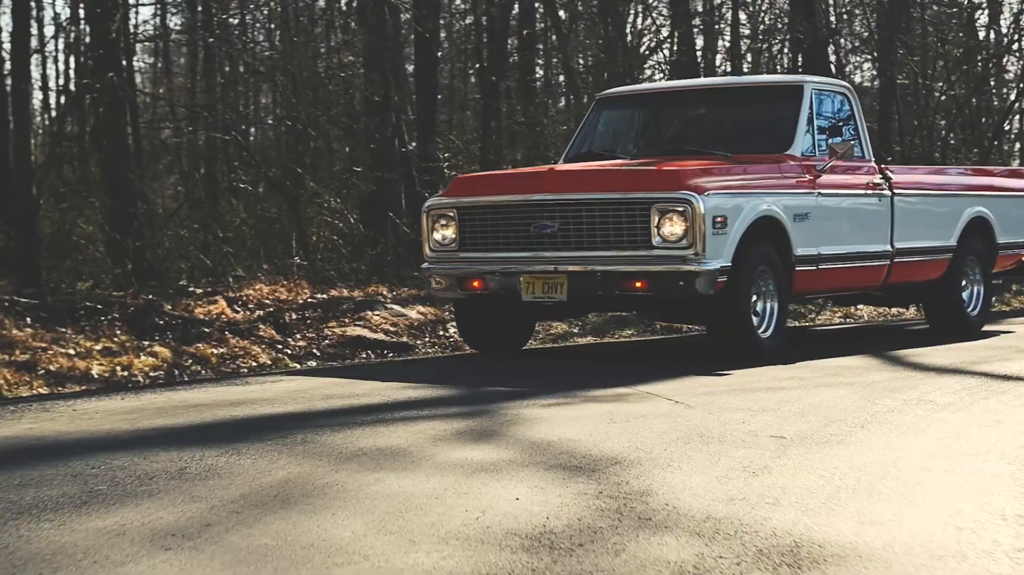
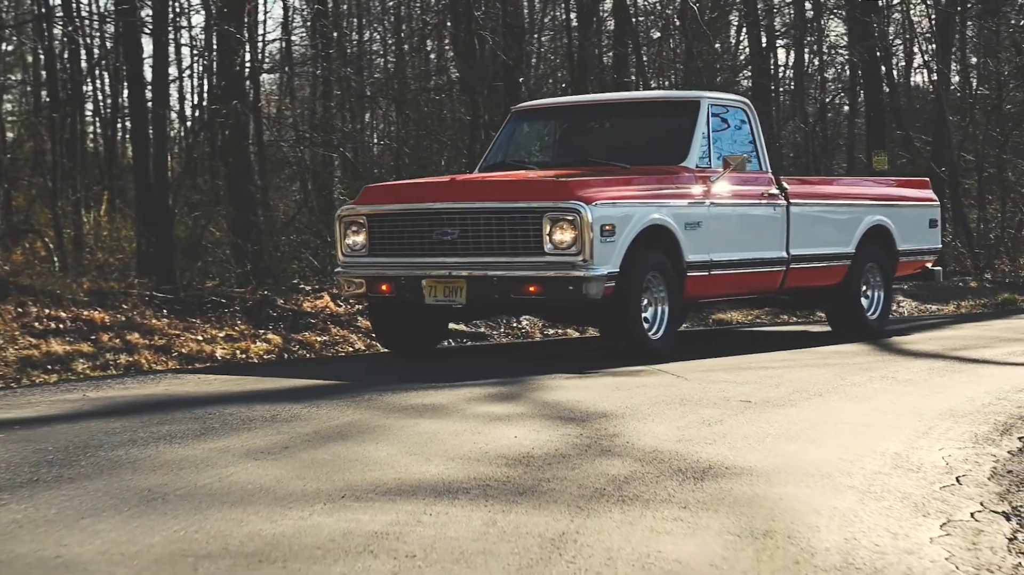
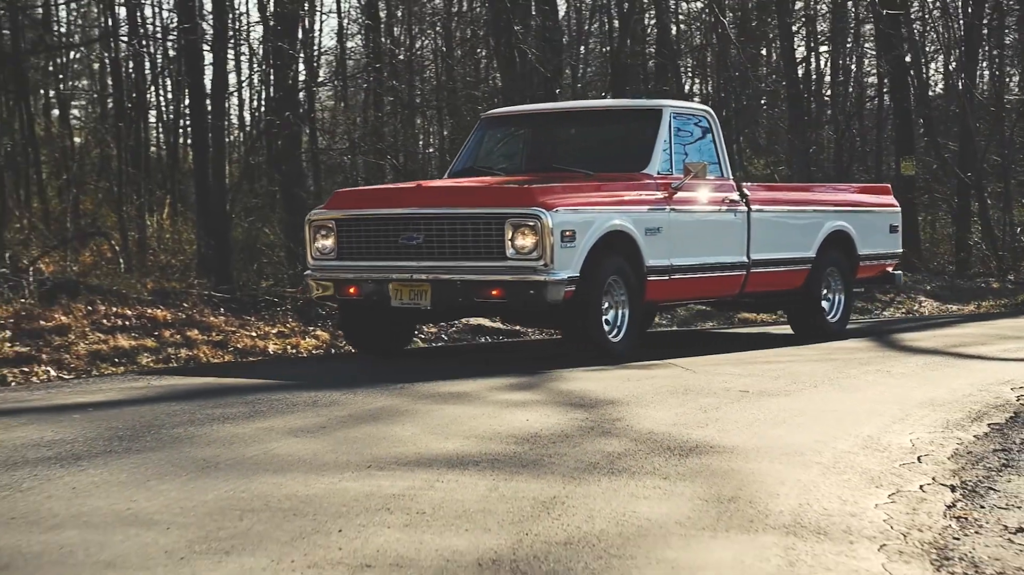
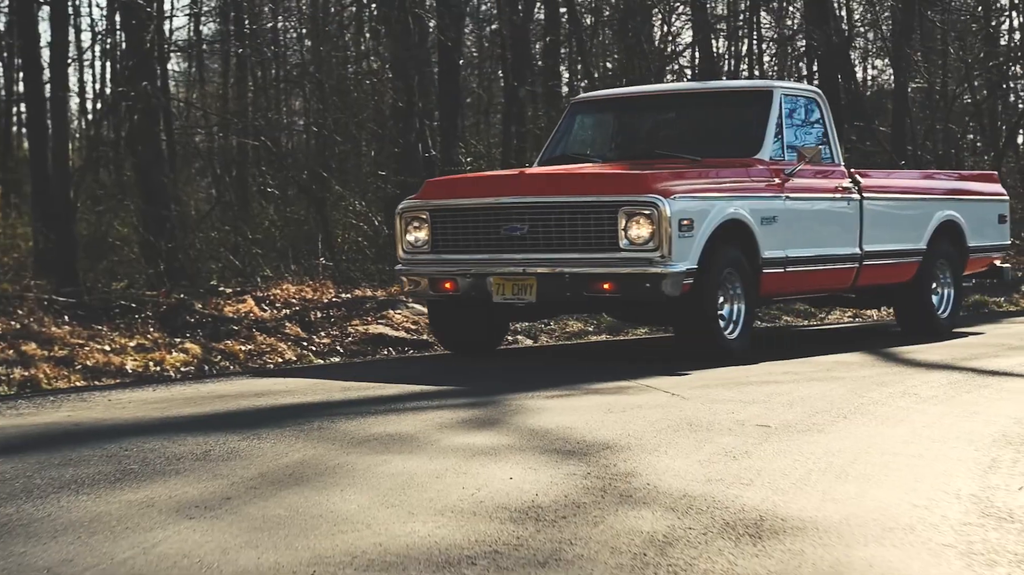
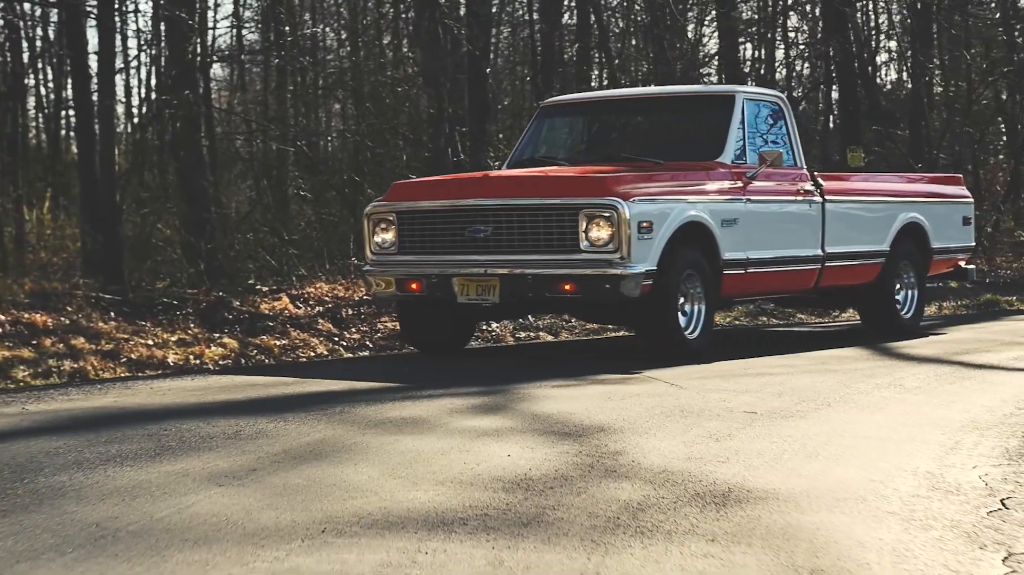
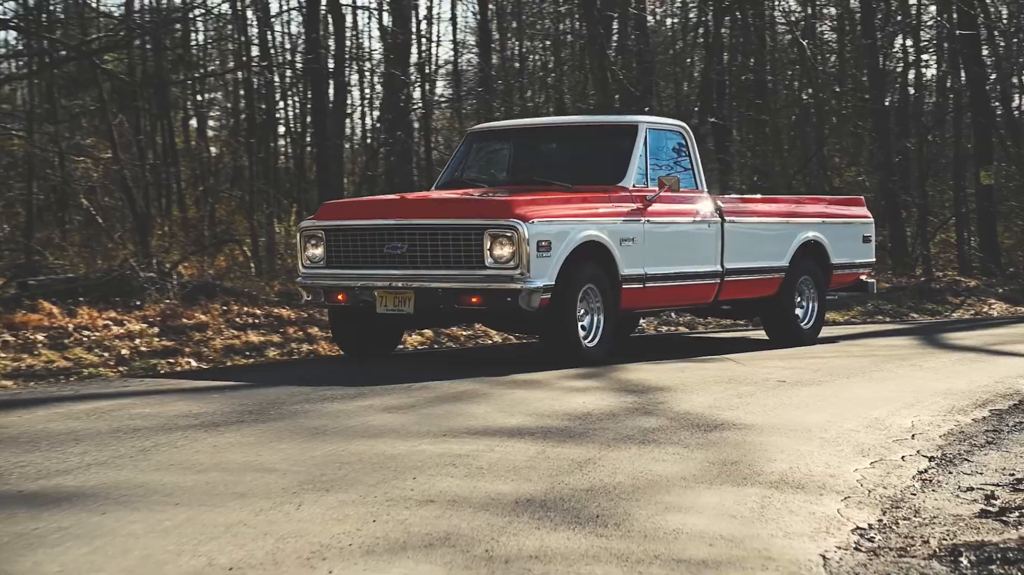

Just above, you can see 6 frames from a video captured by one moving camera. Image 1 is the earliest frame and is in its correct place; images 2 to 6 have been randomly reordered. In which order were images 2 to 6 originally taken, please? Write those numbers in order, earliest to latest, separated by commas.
4, 5, 2, 3, 6
